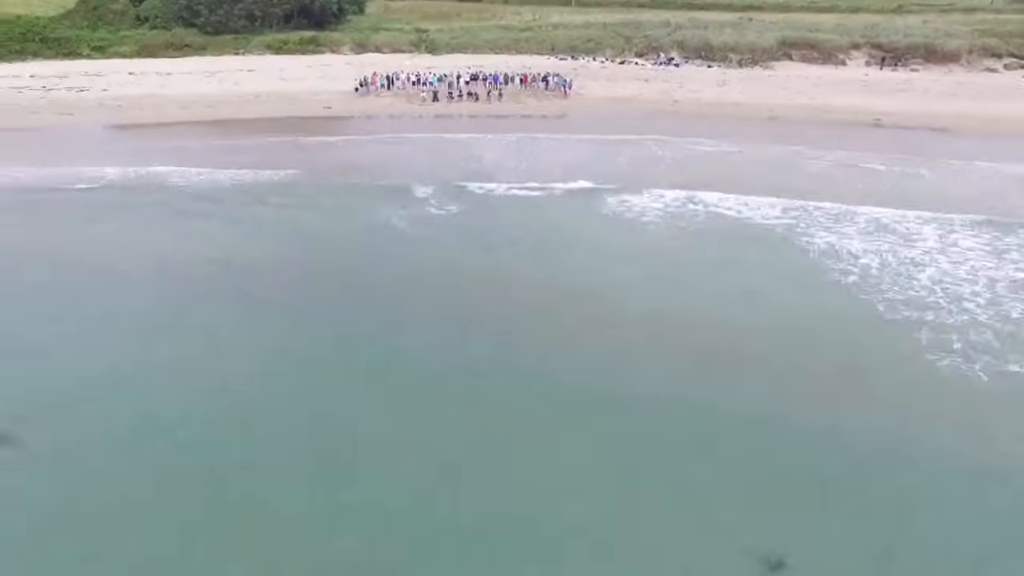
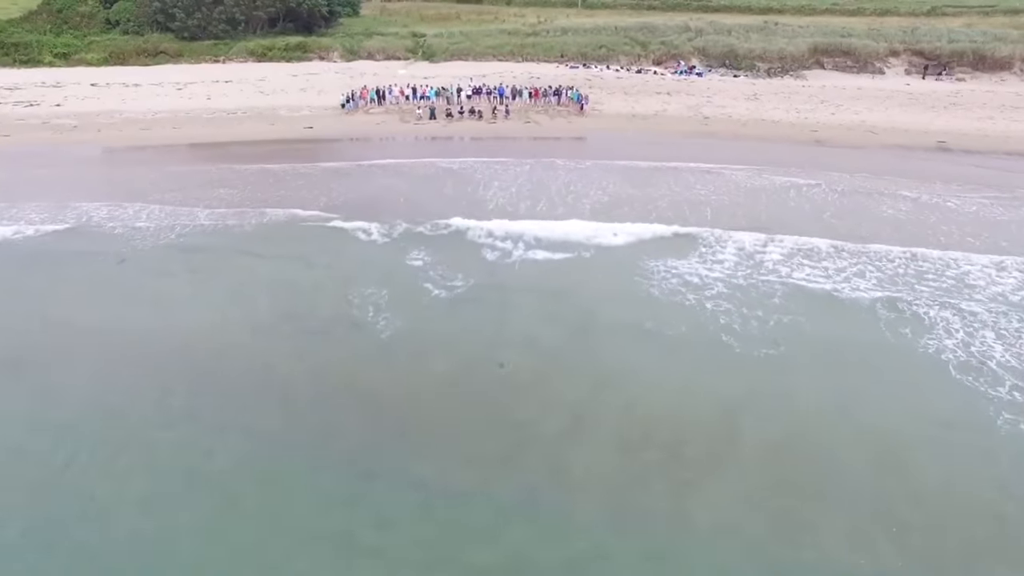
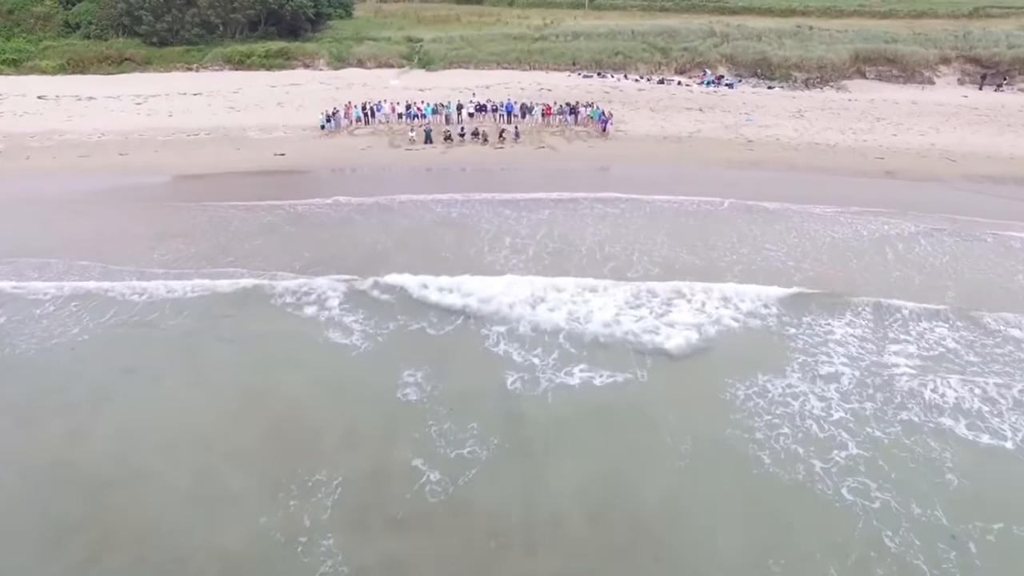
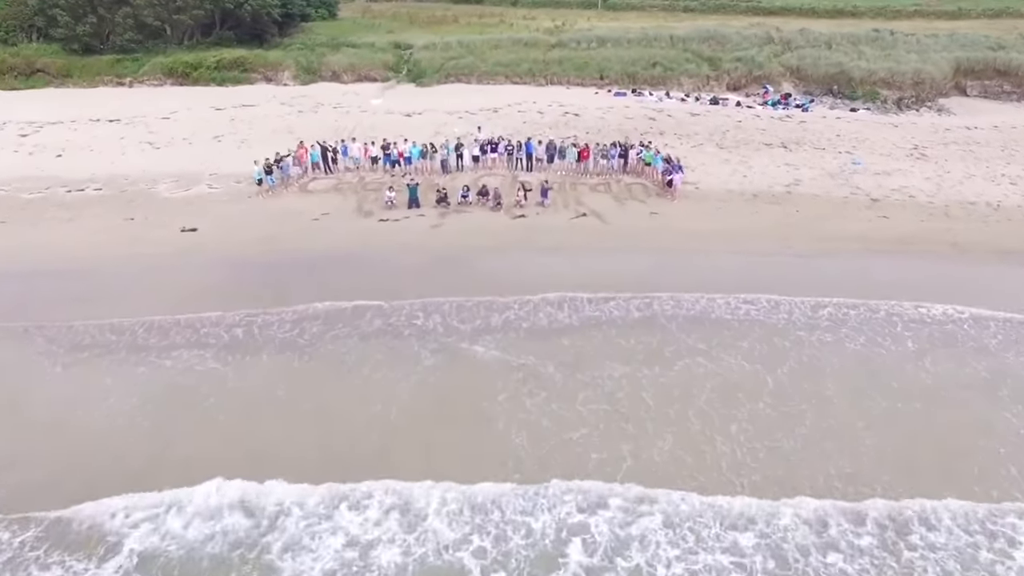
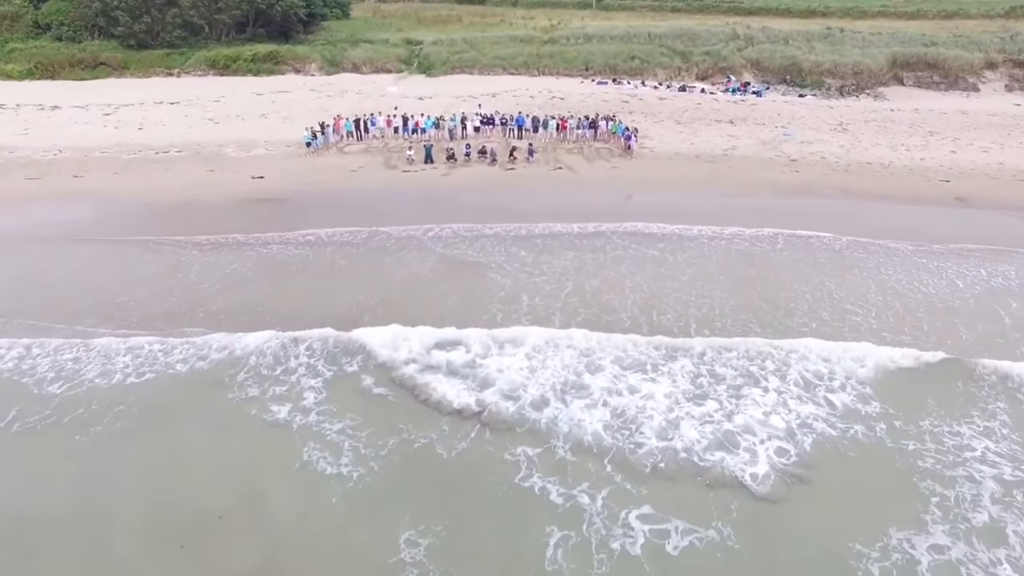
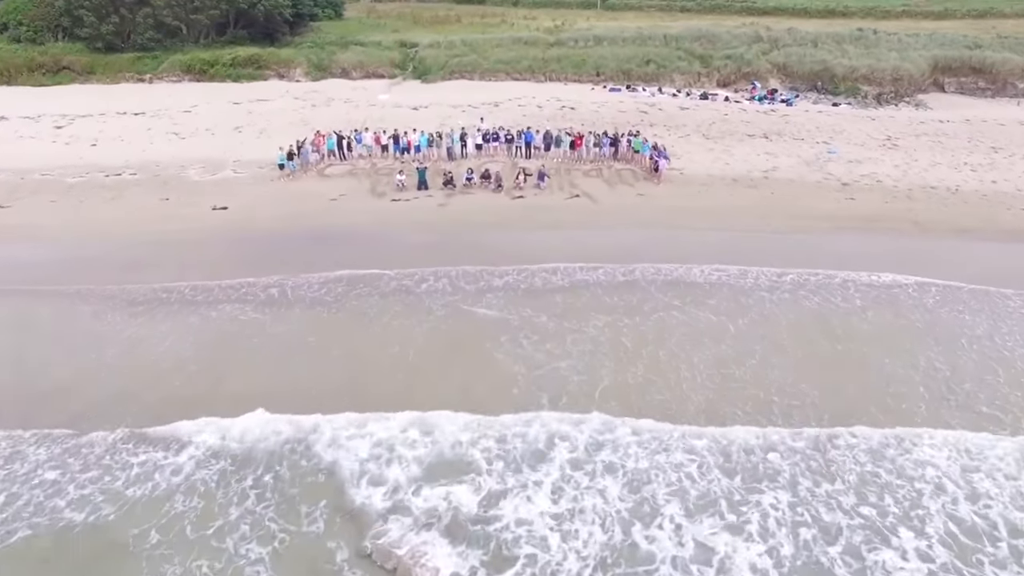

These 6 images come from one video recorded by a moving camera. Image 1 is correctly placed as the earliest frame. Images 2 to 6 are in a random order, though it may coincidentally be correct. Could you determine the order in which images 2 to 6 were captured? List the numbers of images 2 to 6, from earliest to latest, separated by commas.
2, 3, 5, 6, 4
